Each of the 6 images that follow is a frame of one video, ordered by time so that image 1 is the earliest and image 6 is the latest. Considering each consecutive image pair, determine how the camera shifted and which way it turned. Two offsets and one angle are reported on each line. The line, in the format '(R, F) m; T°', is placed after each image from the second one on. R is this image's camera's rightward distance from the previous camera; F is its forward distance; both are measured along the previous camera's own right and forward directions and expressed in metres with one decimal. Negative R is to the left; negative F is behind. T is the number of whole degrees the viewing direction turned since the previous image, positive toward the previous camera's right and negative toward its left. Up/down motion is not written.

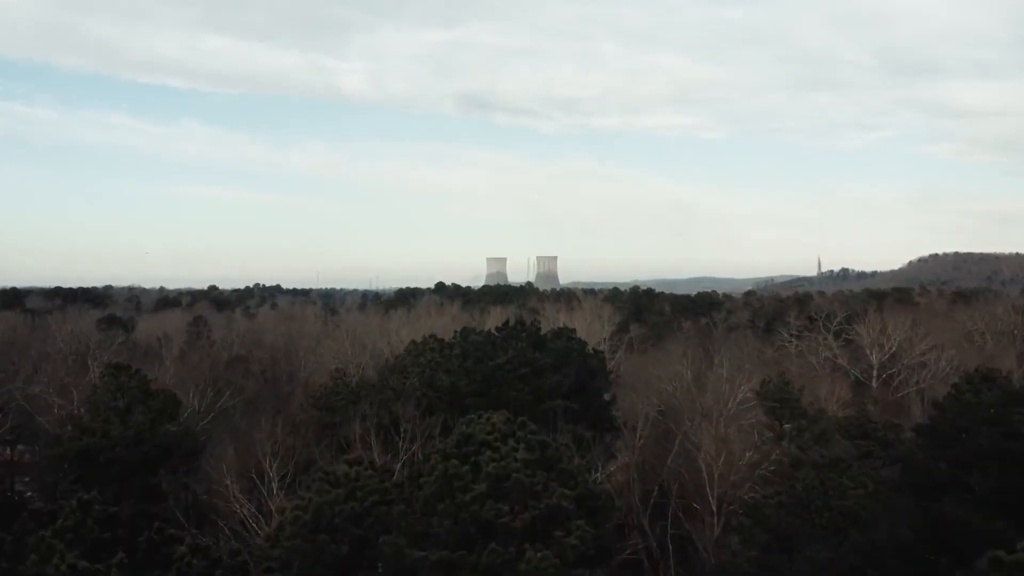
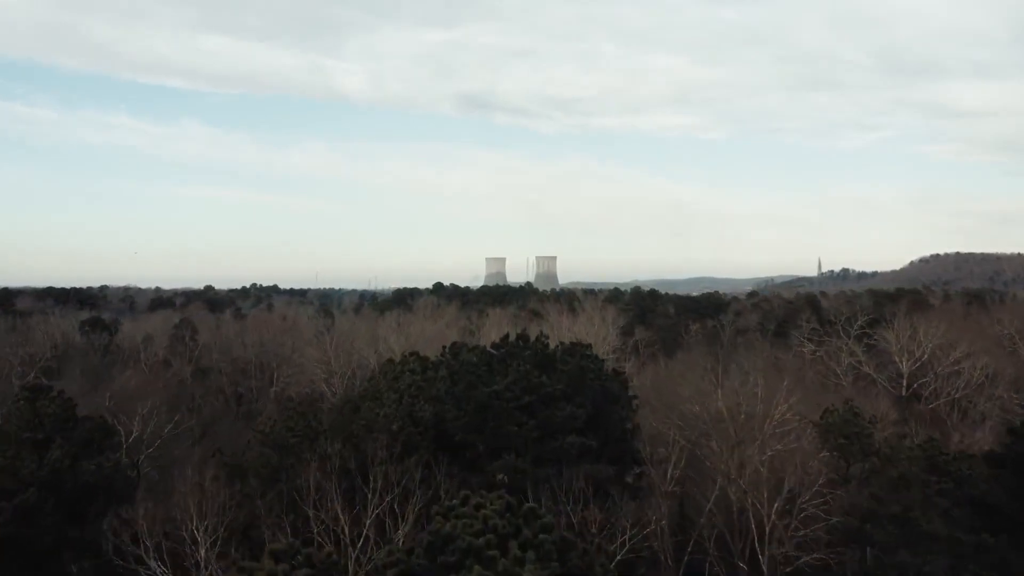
(0.0, +1.7) m; 0°
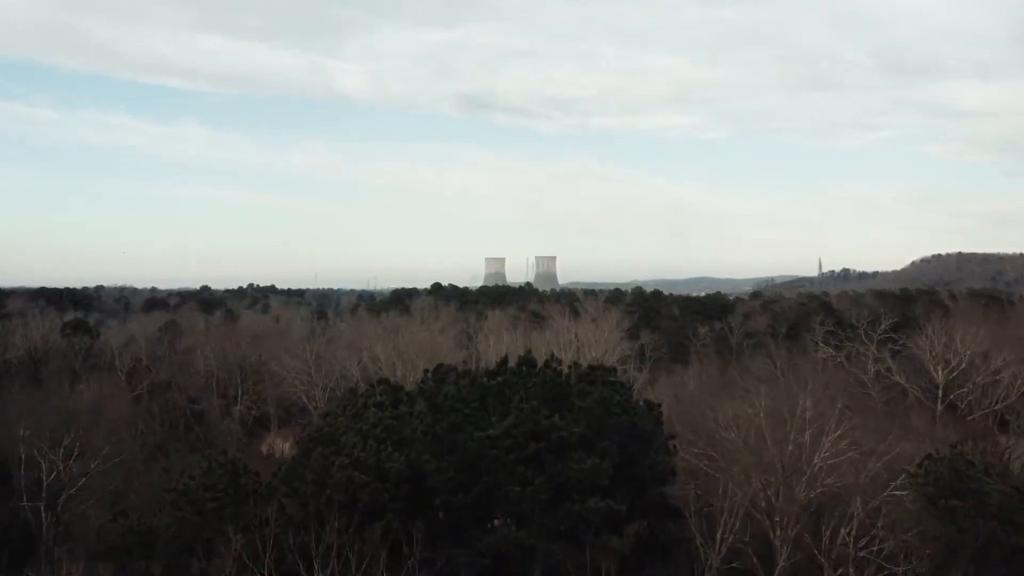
(0.0, +1.7) m; 0°
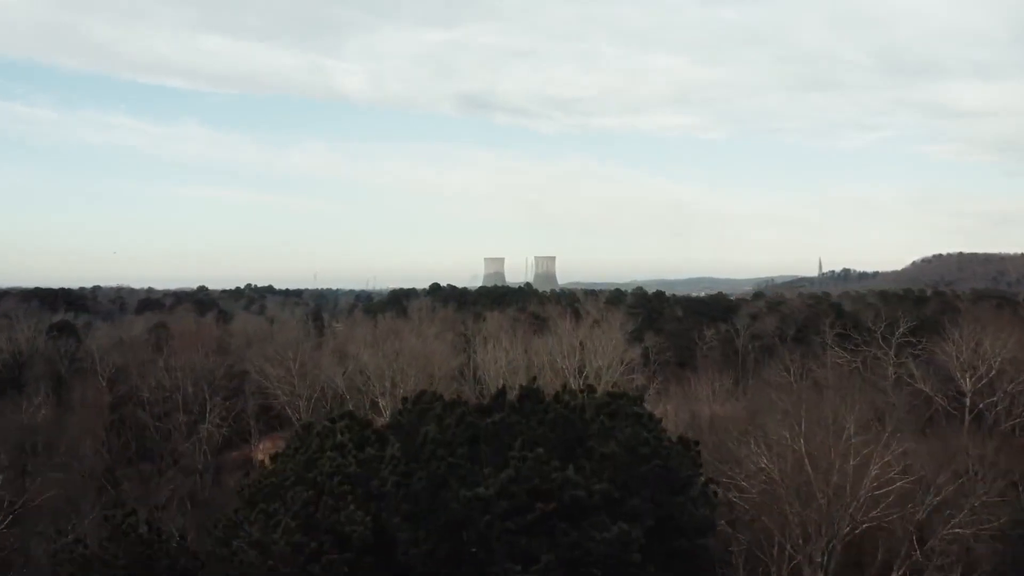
(0.0, +1.2) m; 0°
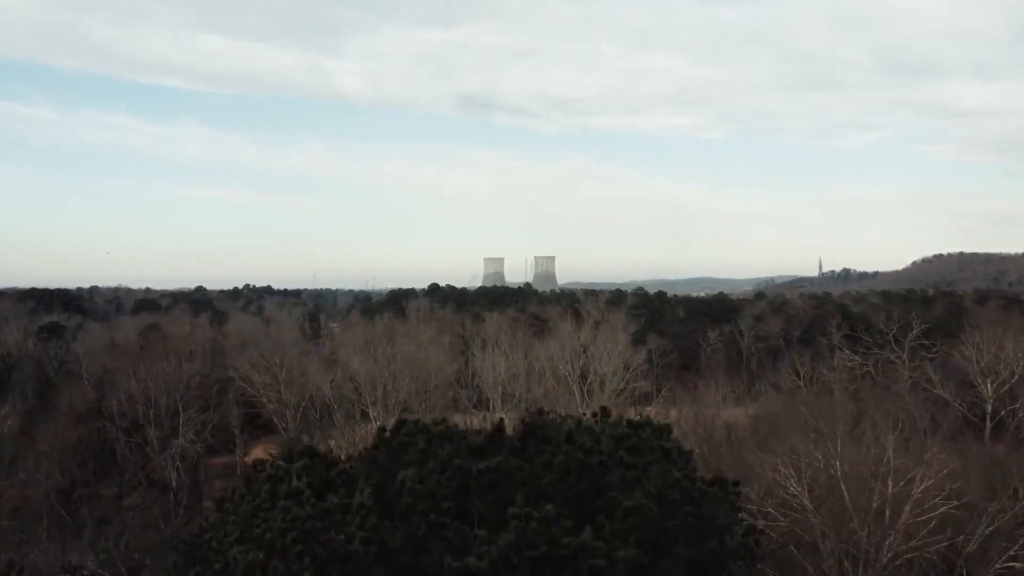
(0.0, +0.8) m; 0°
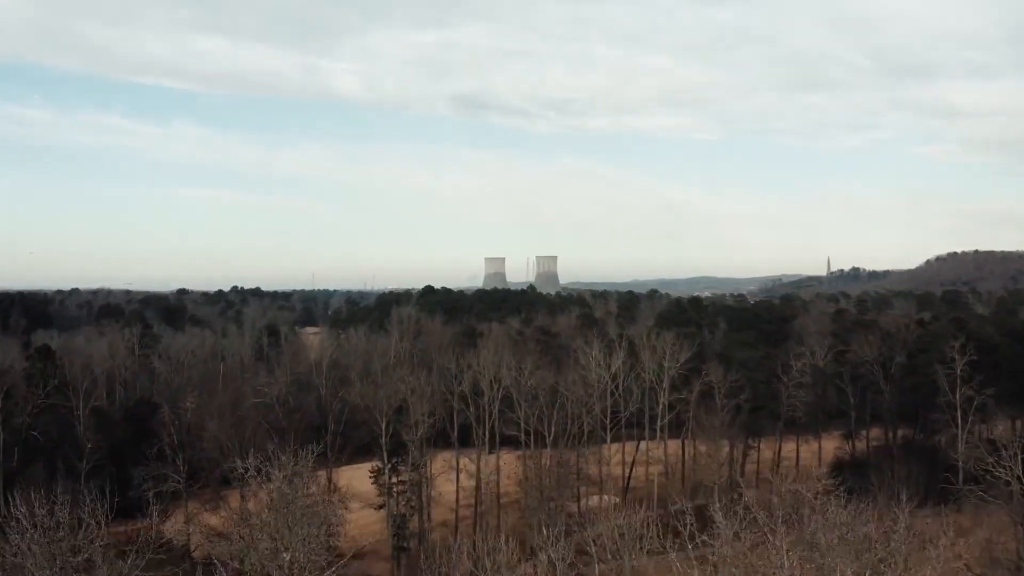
(-0.2, +9.2) m; 0°
